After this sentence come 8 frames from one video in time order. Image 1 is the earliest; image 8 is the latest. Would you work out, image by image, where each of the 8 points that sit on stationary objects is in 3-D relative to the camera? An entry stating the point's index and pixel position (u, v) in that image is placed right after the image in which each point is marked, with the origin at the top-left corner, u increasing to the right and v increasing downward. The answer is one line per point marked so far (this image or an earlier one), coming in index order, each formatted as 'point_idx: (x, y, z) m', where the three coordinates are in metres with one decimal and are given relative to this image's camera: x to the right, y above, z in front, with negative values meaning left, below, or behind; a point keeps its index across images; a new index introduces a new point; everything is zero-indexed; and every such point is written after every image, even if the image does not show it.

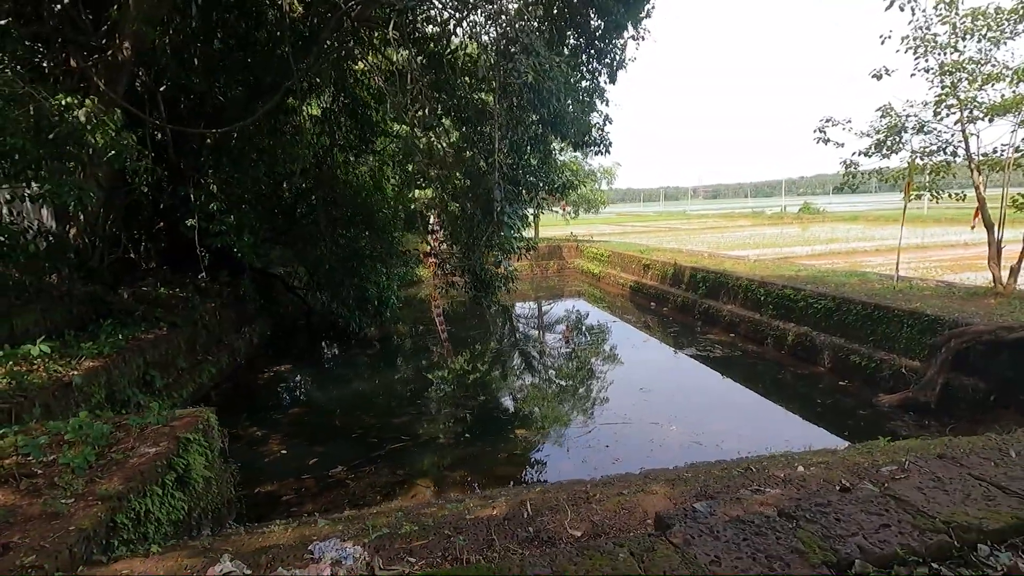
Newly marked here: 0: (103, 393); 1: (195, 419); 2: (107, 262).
0: (-2.9, -0.7, +3.7) m
1: (-1.6, -0.7, +2.7) m
2: (-4.3, +0.3, +5.6) m
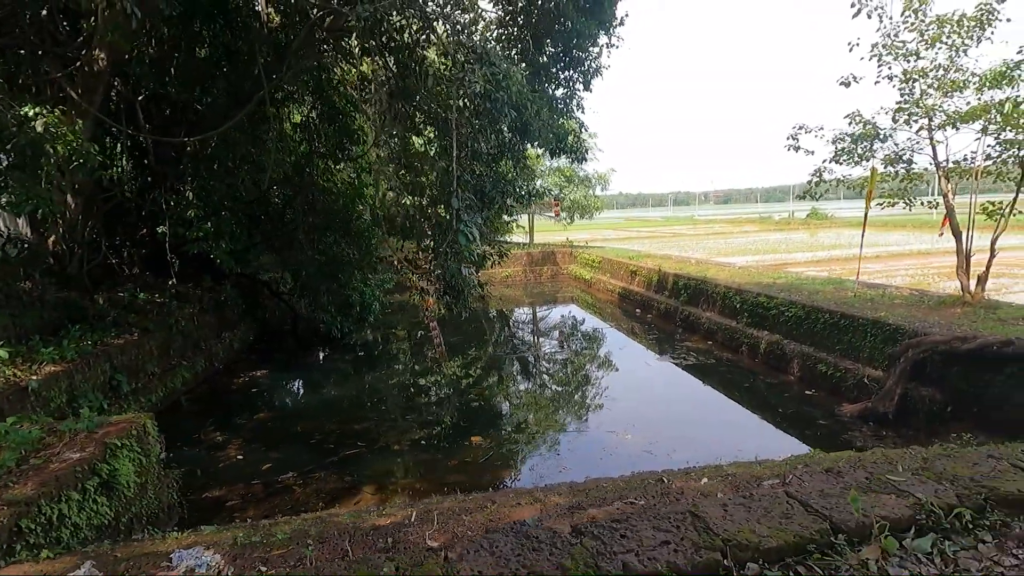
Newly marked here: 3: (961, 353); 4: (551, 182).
0: (-3.2, -0.8, +3.8) m
1: (-2.0, -0.7, +2.7) m
2: (-4.6, +0.2, +5.7) m
3: (+3.0, -0.4, +3.5) m
4: (+1.0, +2.9, +14.2) m
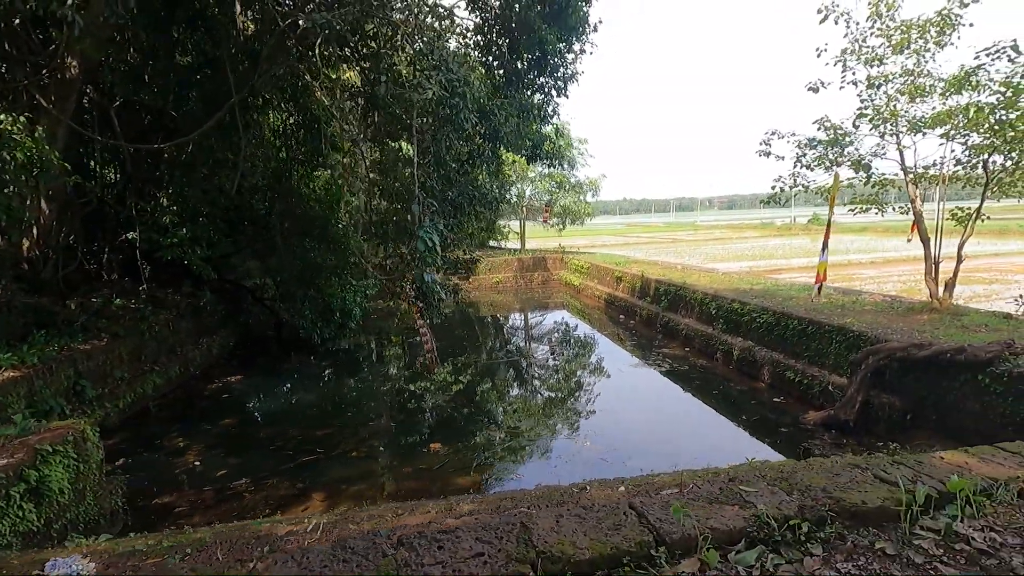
0: (-3.5, -0.8, +3.8) m
1: (-2.3, -0.7, +2.7) m
2: (-4.9, +0.1, +5.7) m
3: (+2.7, -0.5, +3.4) m
4: (+0.8, +2.7, +14.2) m
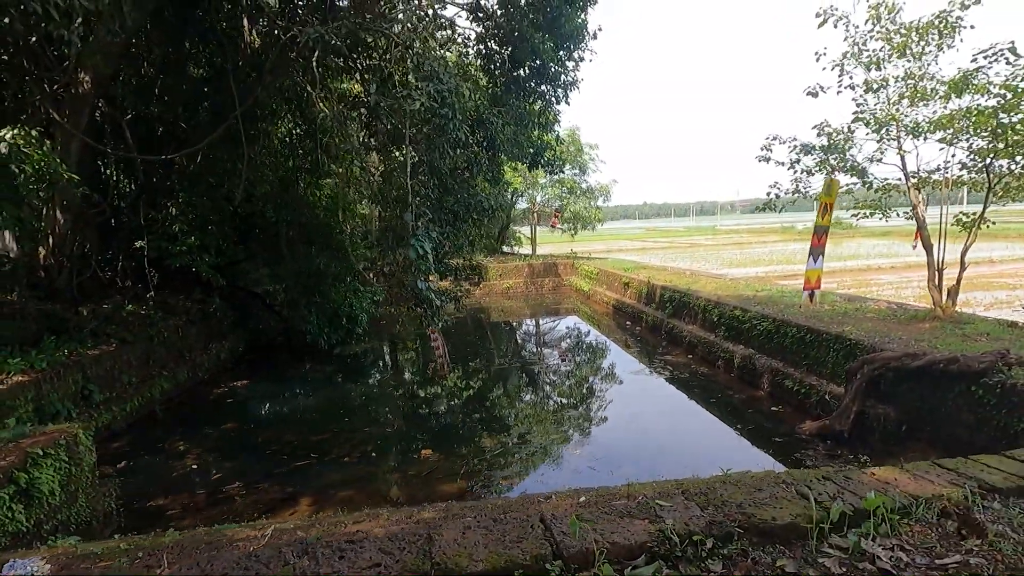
0: (-3.6, -0.9, +3.9) m
1: (-2.4, -0.8, +2.8) m
2: (-4.9, +0.1, +5.9) m
3: (+2.6, -0.5, +3.3) m
4: (+1.1, +2.6, +14.2) m
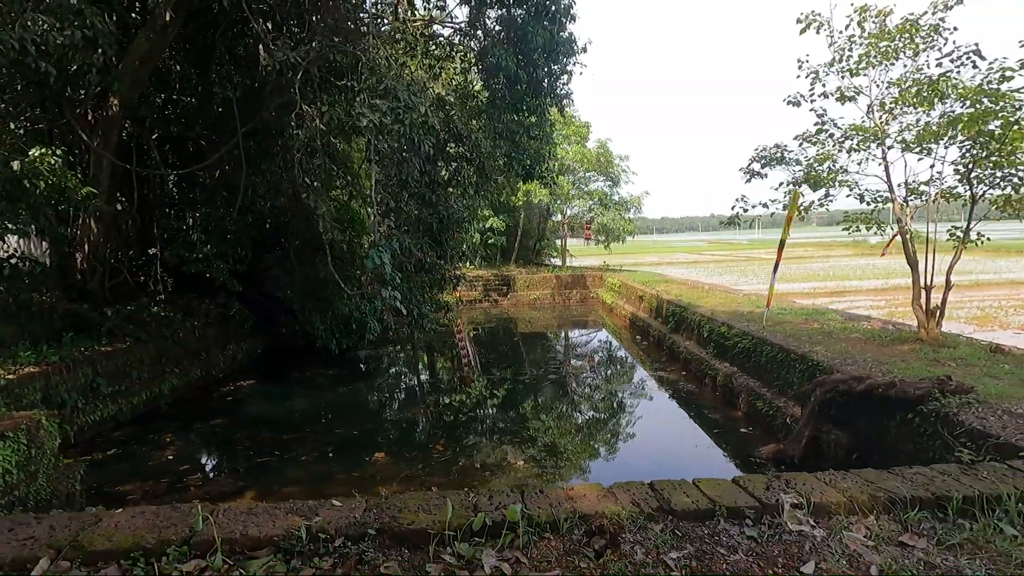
0: (-4.0, -0.9, +4.4) m
1: (-2.9, -0.8, +3.1) m
2: (-5.0, 0.0, +6.5) m
3: (+2.1, -0.6, +3.1) m
4: (+1.9, +2.2, +14.1) m
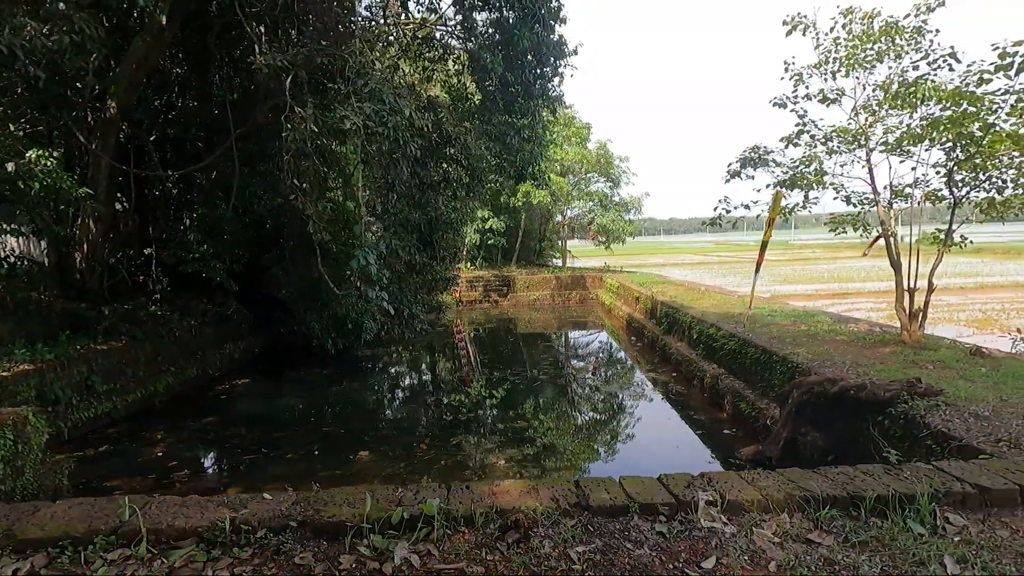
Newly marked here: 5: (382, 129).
0: (-4.1, -0.9, +4.5) m
1: (-3.1, -0.8, +3.2) m
2: (-5.1, 0.0, +6.6) m
3: (+1.9, -0.7, +3.1) m
4: (+1.9, +2.2, +14.1) m
5: (-1.2, +1.5, +4.9) m
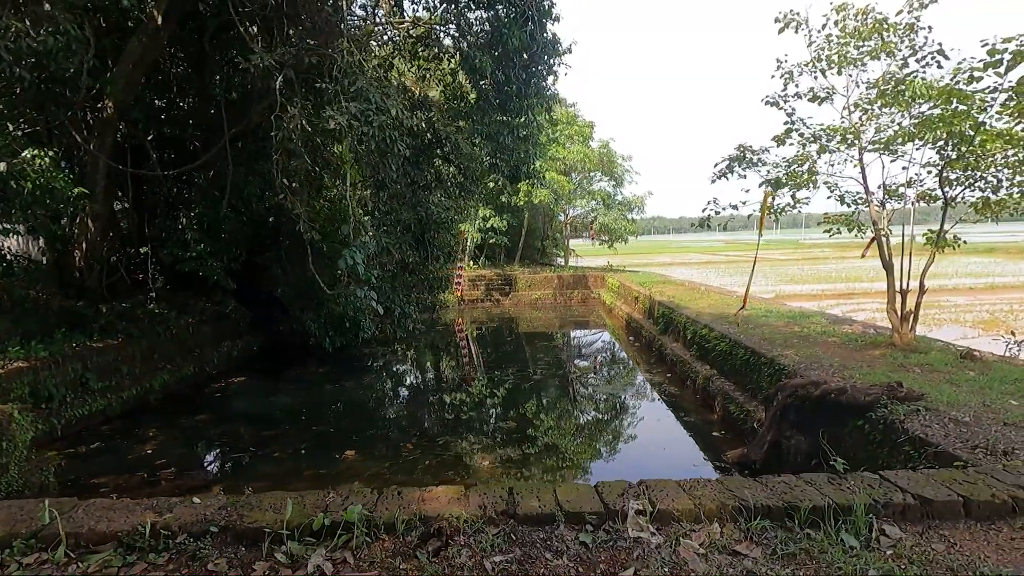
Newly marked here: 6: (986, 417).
0: (-4.2, -0.9, +4.5) m
1: (-3.2, -0.8, +3.3) m
2: (-5.2, +0.1, +6.7) m
3: (+1.8, -0.7, +3.1) m
4: (+2.0, +2.2, +14.1) m
5: (-1.3, +1.5, +4.9) m
6: (+2.3, -0.6, +2.5) m
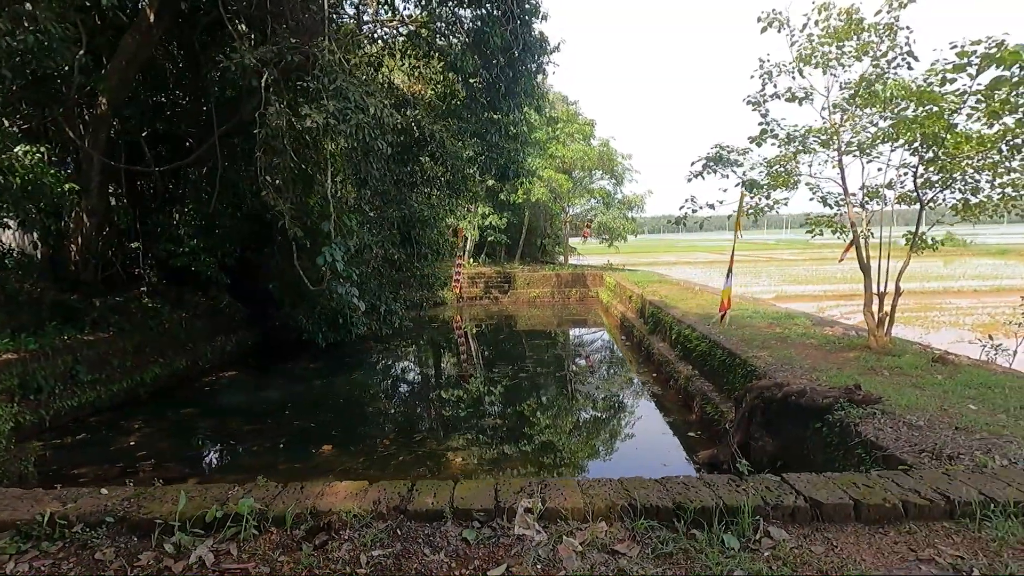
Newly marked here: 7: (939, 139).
0: (-4.4, -0.8, +4.6) m
1: (-3.4, -0.7, +3.3) m
2: (-5.4, +0.1, +6.8) m
3: (+1.6, -0.7, +3.1) m
4: (+2.0, +2.3, +14.1) m
5: (-1.5, +1.5, +4.9) m
6: (+2.1, -0.6, +2.5) m
7: (+2.8, +1.0, +3.4) m
